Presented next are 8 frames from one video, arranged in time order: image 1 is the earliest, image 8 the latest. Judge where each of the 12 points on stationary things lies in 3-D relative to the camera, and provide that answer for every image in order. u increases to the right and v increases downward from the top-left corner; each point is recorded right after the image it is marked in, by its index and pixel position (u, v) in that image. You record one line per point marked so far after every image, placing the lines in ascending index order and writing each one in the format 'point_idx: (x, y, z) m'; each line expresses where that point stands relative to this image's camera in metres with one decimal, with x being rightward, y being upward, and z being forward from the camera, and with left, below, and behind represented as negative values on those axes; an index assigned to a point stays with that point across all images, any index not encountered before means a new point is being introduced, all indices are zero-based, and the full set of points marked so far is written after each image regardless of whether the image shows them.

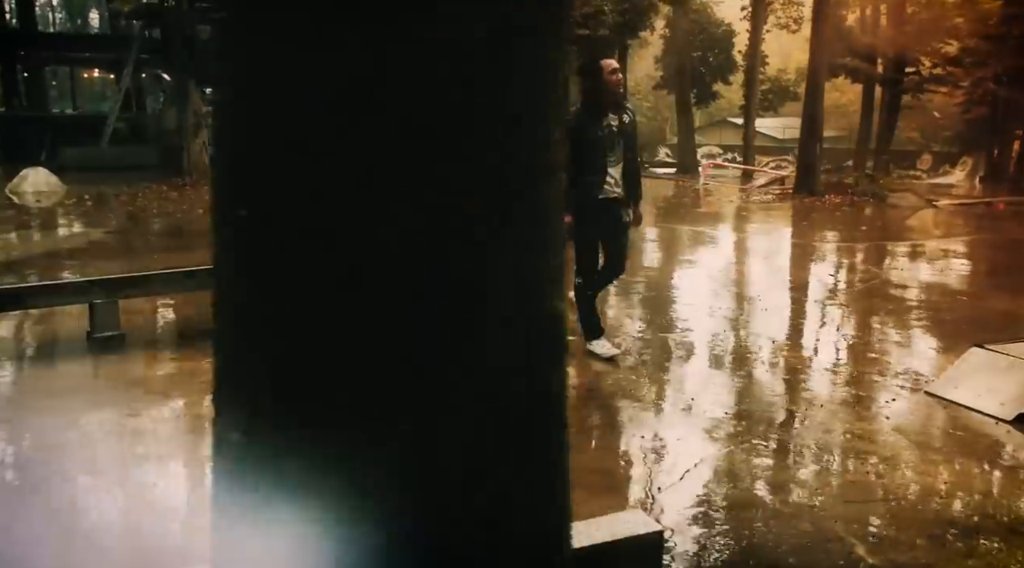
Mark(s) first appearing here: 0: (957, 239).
0: (+6.2, +0.6, +12.0) m
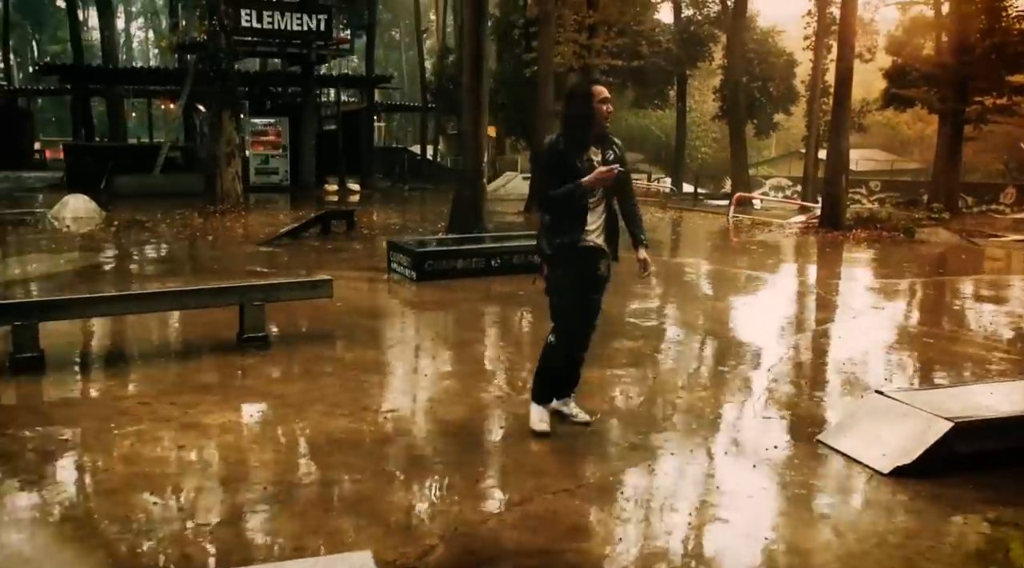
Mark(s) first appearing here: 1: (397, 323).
0: (+6.3, +0.1, +11.4) m
1: (-1.0, -0.3, +7.3) m
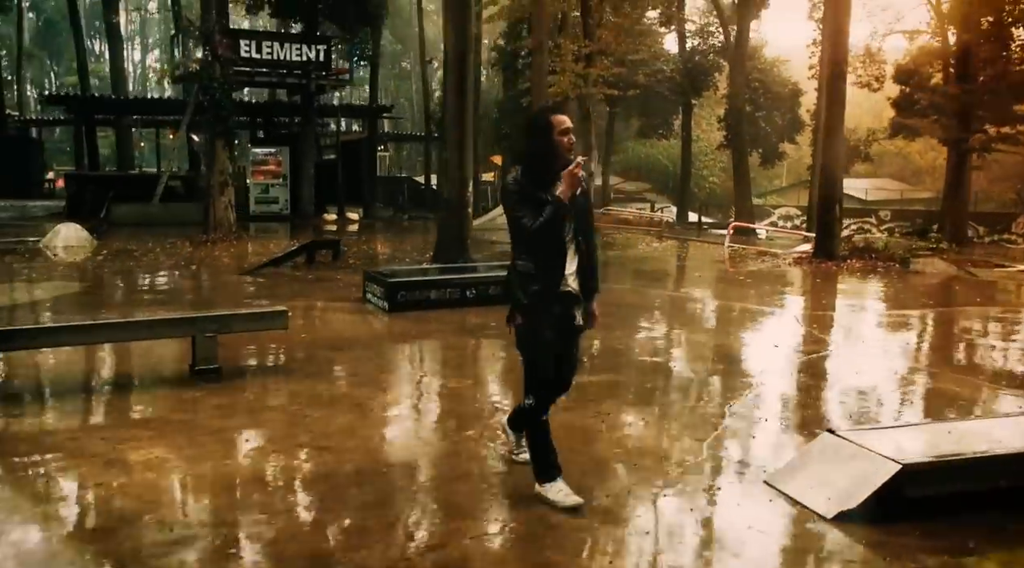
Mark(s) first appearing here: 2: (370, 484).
0: (+6.0, -0.3, +11.1) m
1: (-1.3, -0.6, +7.1) m
2: (-0.7, -1.0, +4.3) m
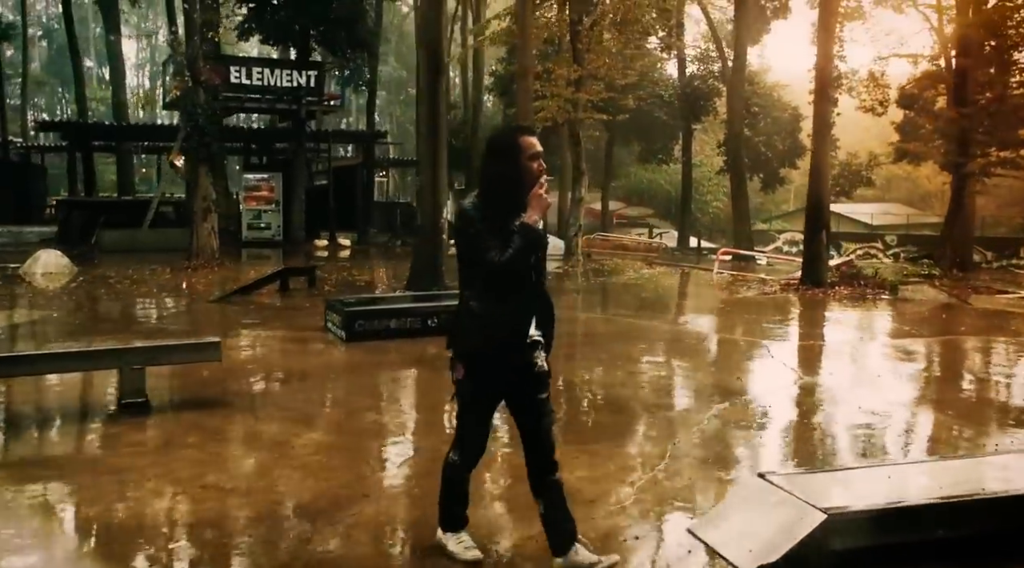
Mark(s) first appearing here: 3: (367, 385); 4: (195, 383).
0: (+5.7, -0.7, +10.8) m
1: (-1.7, -0.8, +6.9) m
2: (-1.2, -1.2, +4.0) m
3: (-1.2, -0.8, +7.0) m
4: (-2.5, -0.8, +6.9) m
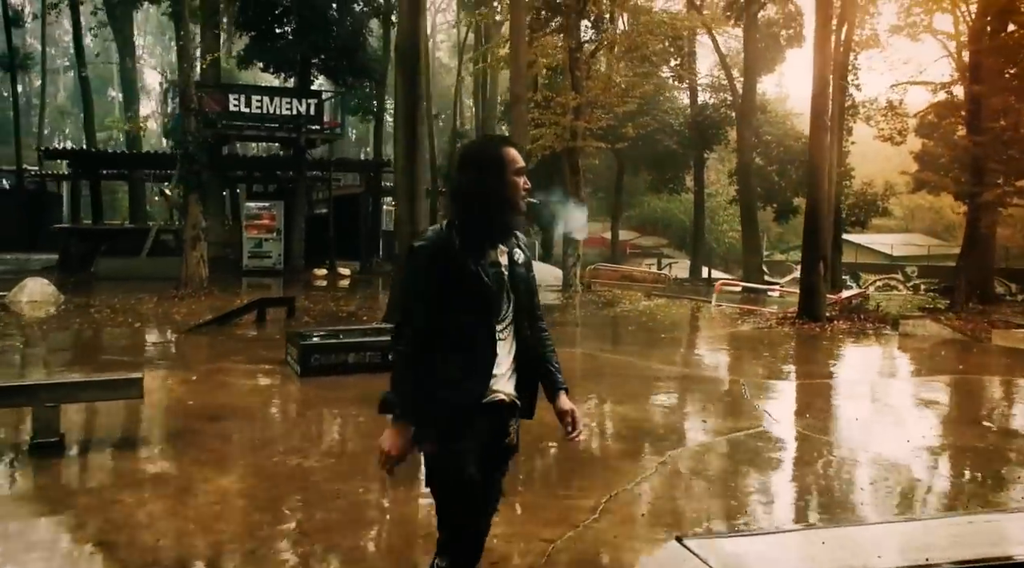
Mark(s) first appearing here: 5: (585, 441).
0: (+5.4, -1.1, +10.2) m
1: (-2.1, -1.1, +6.5) m
2: (-1.6, -1.3, +3.6) m
3: (-1.6, -1.1, +6.6) m
4: (-2.9, -1.0, +6.5) m
5: (+0.6, -1.3, +7.3) m
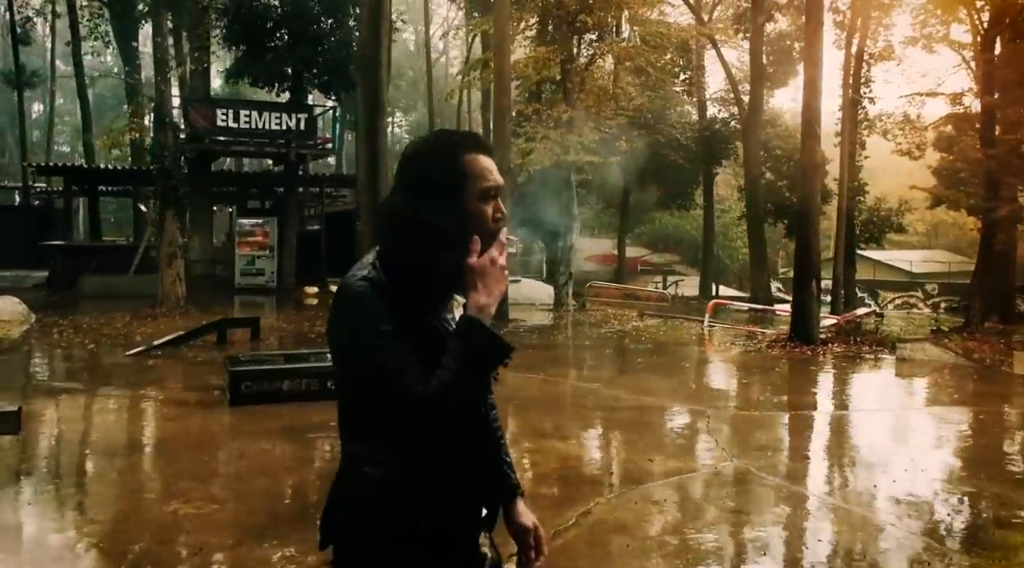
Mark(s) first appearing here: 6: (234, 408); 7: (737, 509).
0: (+5.0, -1.3, +9.4) m
1: (-2.6, -1.2, +6.0) m
2: (-2.2, -1.4, +3.1) m
3: (-2.1, -1.2, +6.0) m
4: (-3.4, -1.2, +6.0) m
5: (+0.1, -1.5, +6.6) m
6: (-2.4, -1.1, +7.3) m
7: (+1.6, -1.6, +5.9) m
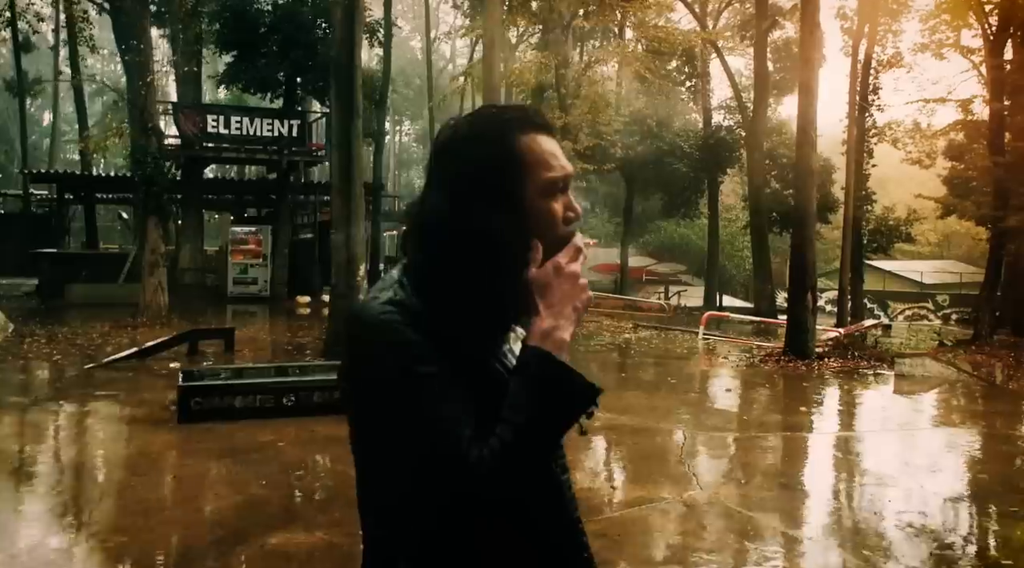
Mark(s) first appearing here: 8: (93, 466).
0: (+4.7, -1.5, +8.9) m
1: (-2.9, -1.3, +5.5) m
2: (-2.6, -1.5, +2.7) m
3: (-2.4, -1.3, +5.6) m
4: (-3.7, -1.3, +5.6) m
5: (-0.2, -1.6, +6.2) m
6: (-2.7, -1.2, +6.9) m
7: (+1.3, -1.7, +5.5) m
8: (-2.9, -1.3, +6.1) m
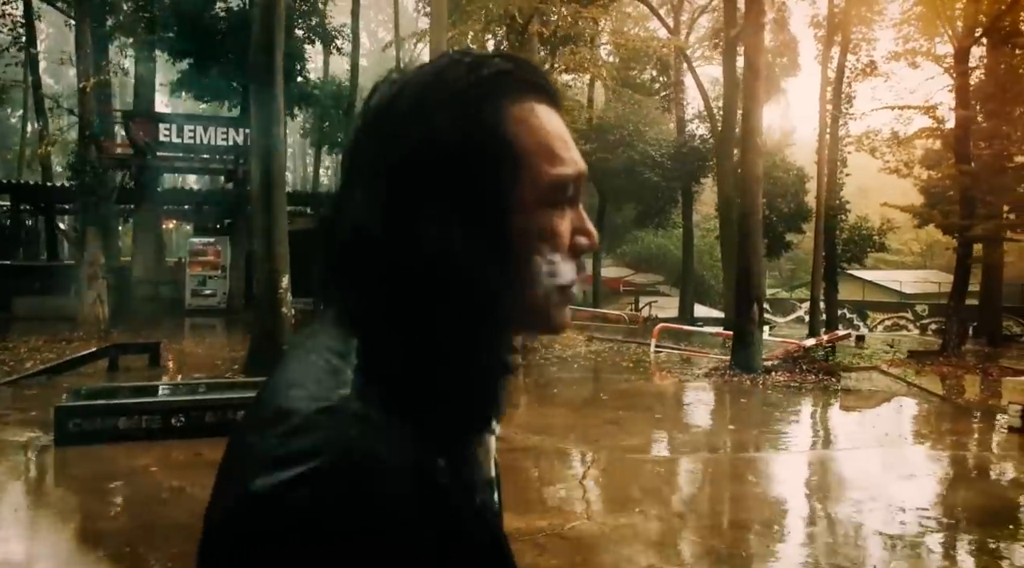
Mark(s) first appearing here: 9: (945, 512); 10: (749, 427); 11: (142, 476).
0: (+4.0, -1.6, +8.5) m
1: (-3.6, -1.4, +5.1) m
2: (-3.3, -1.5, +2.2) m
3: (-3.1, -1.4, +5.2) m
4: (-4.5, -1.3, +5.2) m
5: (-0.9, -1.7, +5.8) m
6: (-3.4, -1.3, +6.5) m
7: (+0.5, -1.7, +5.1) m
8: (-3.7, -1.4, +5.6) m
9: (+3.2, -1.7, +6.6) m
10: (+2.5, -1.5, +9.2) m
11: (-2.7, -1.3, +6.0) m
